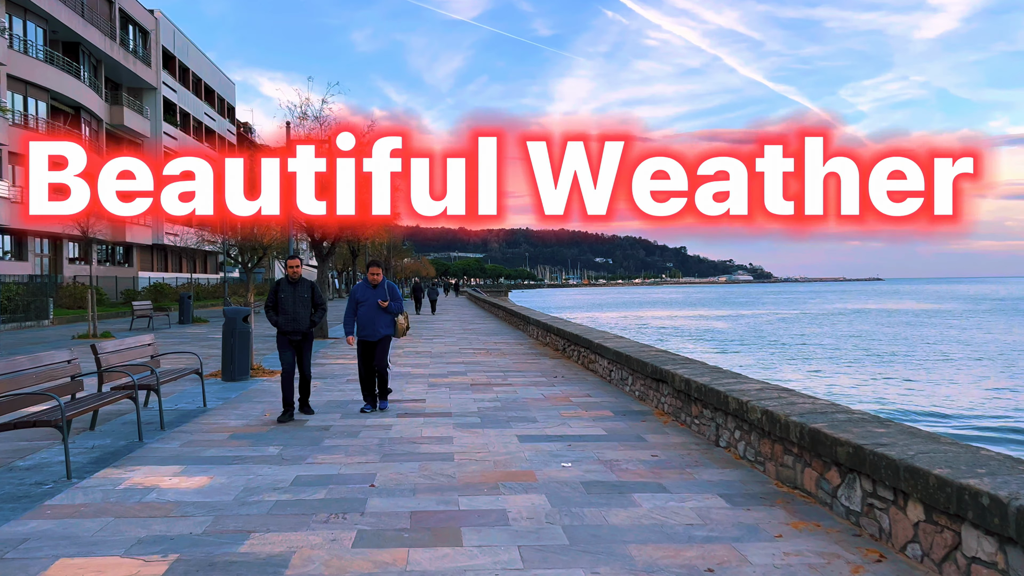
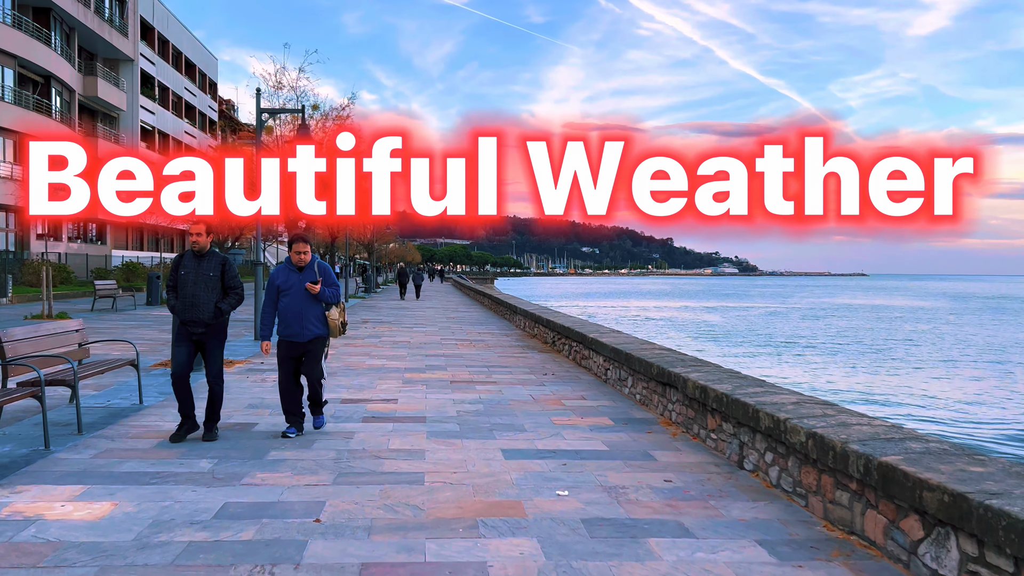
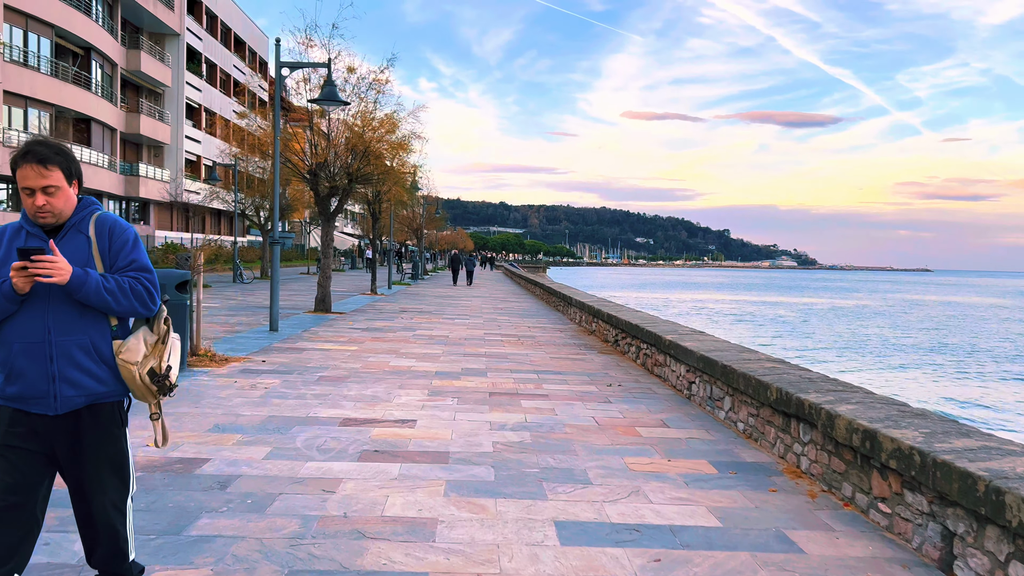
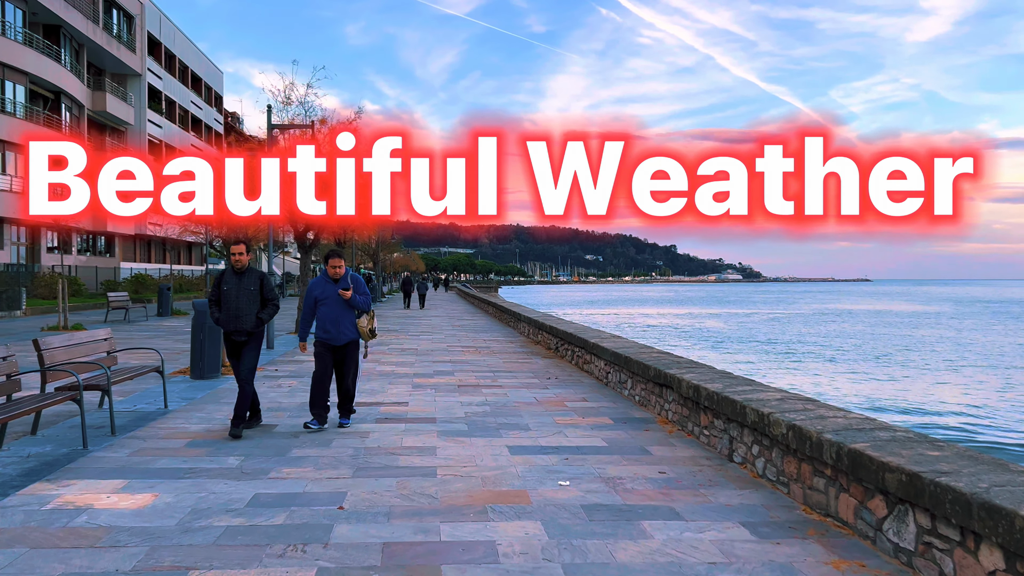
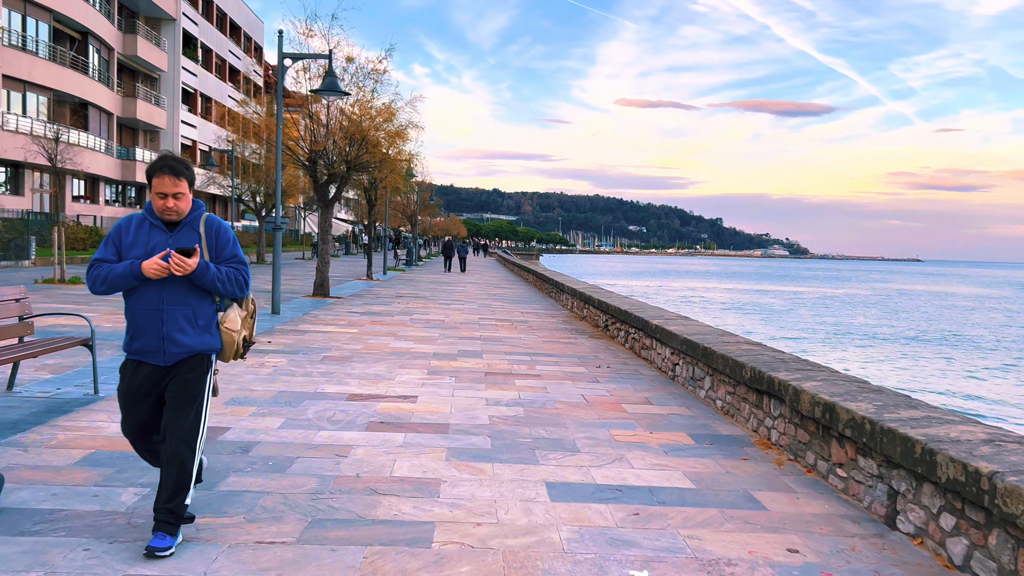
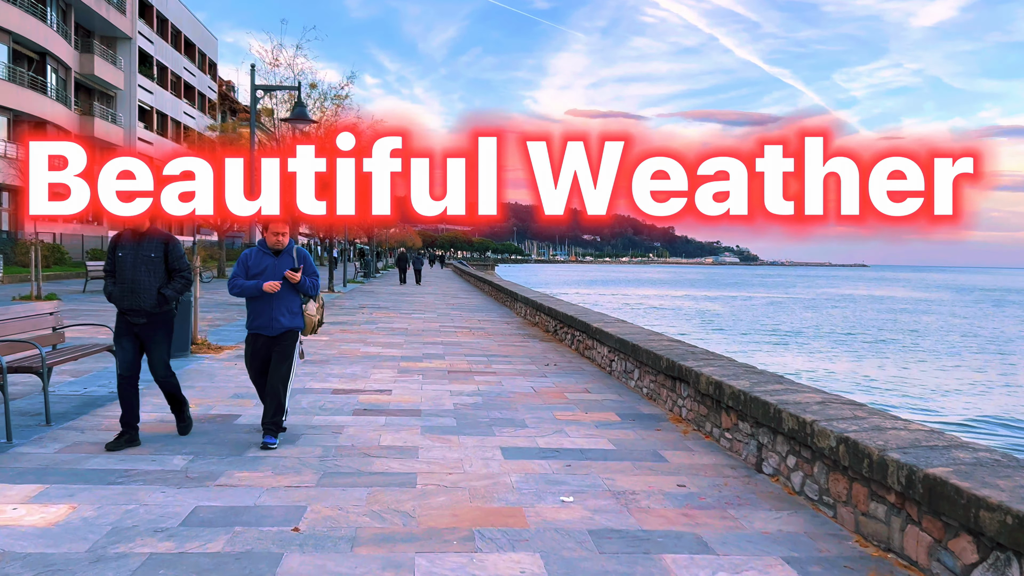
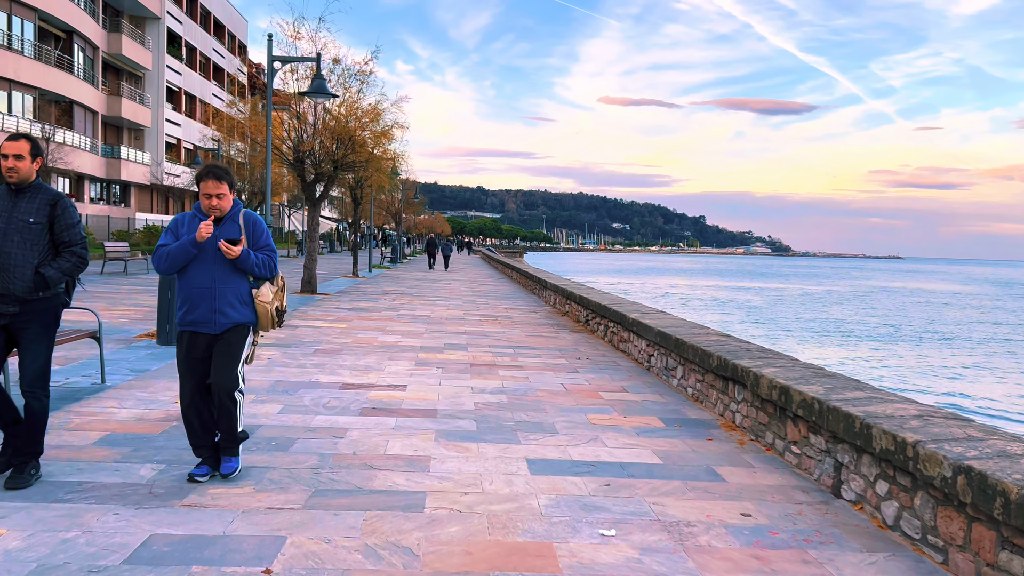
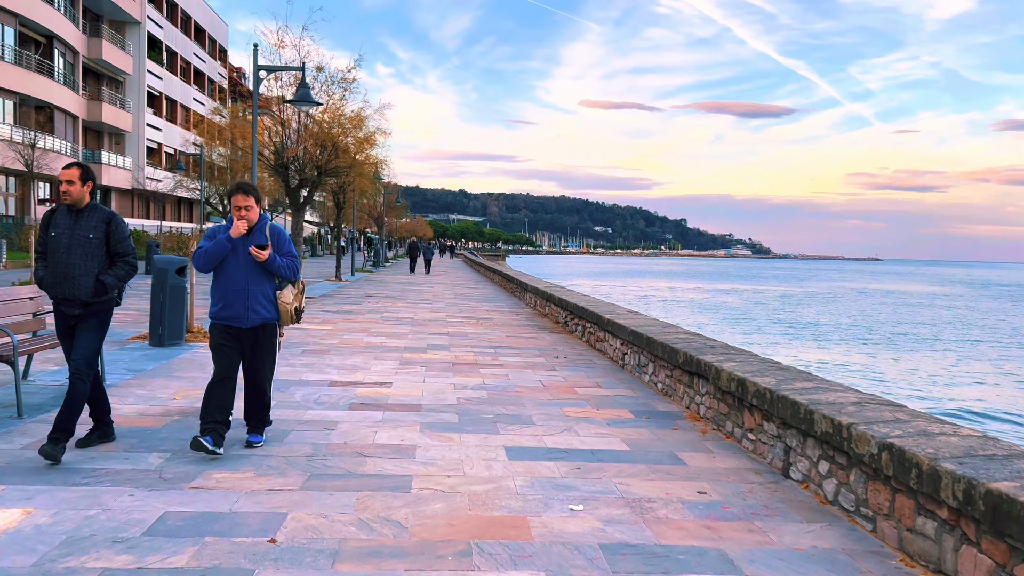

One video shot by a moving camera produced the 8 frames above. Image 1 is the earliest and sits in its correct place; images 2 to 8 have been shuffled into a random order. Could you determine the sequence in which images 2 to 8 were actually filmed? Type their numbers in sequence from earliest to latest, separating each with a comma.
4, 2, 6, 8, 7, 5, 3
